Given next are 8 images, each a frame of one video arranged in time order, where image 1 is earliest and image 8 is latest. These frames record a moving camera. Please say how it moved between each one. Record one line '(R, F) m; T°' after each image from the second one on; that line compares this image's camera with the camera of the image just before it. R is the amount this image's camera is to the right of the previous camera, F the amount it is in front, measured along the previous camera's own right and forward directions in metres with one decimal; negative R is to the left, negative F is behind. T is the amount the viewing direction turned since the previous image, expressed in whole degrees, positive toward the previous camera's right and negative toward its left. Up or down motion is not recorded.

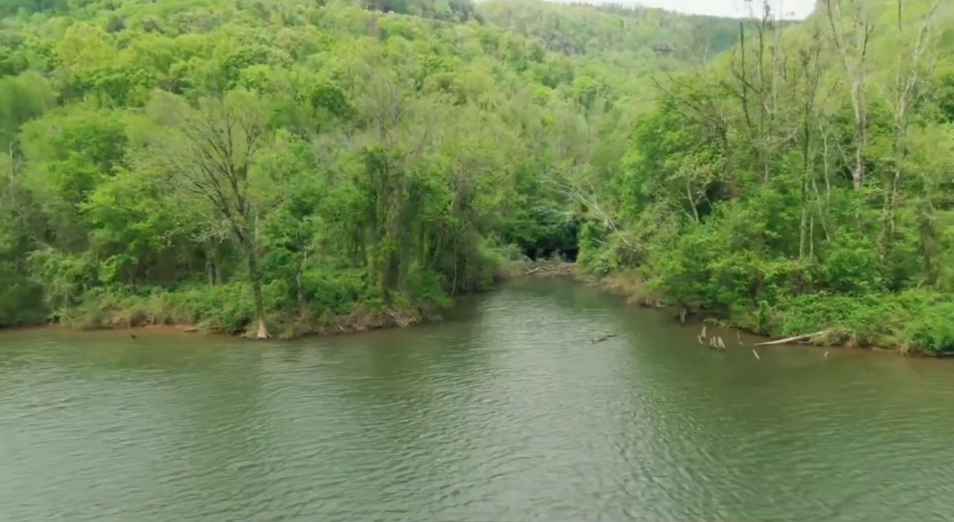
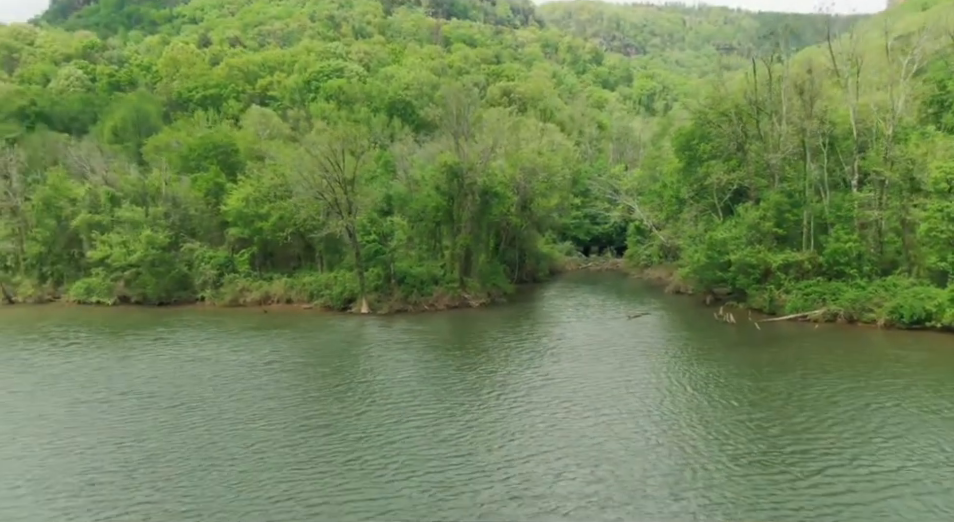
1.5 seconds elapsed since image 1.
(+0.1, -9.9) m; -5°
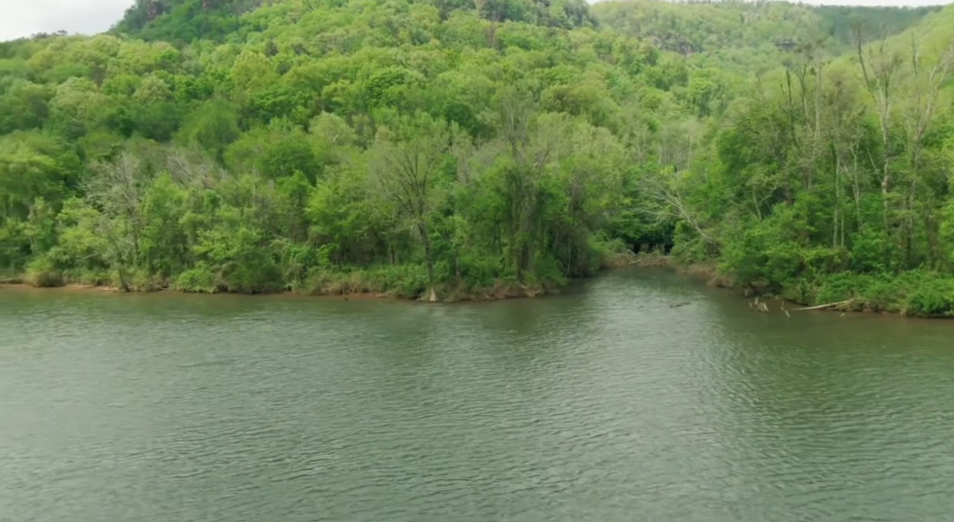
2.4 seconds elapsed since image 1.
(-0.3, -6.0) m; -4°
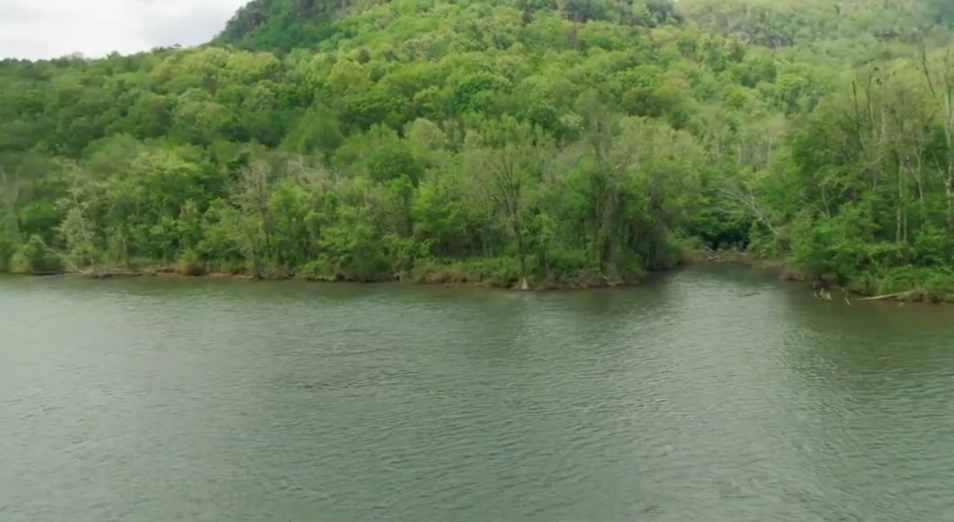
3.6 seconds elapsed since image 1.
(-0.7, -7.7) m; -7°
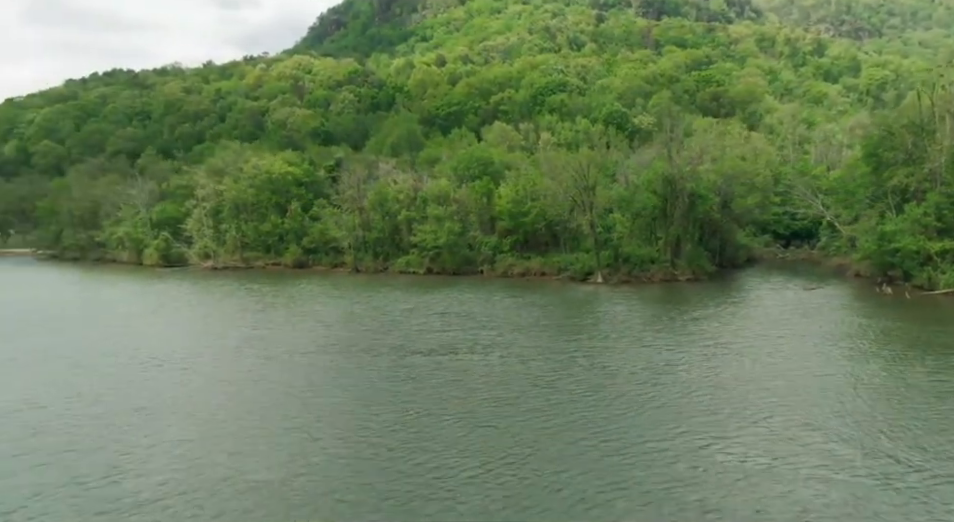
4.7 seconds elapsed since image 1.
(-0.8, -6.5) m; -6°
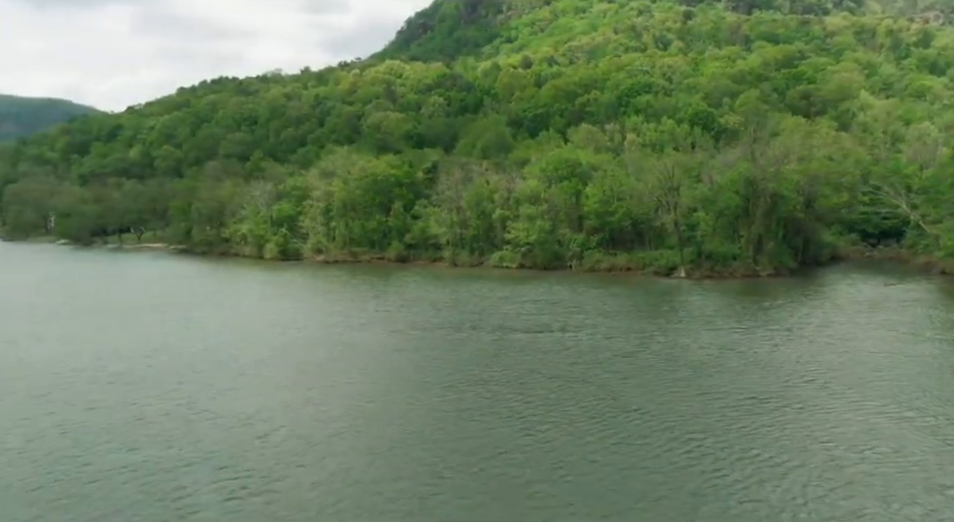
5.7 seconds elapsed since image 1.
(-0.9, -6.6) m; -7°
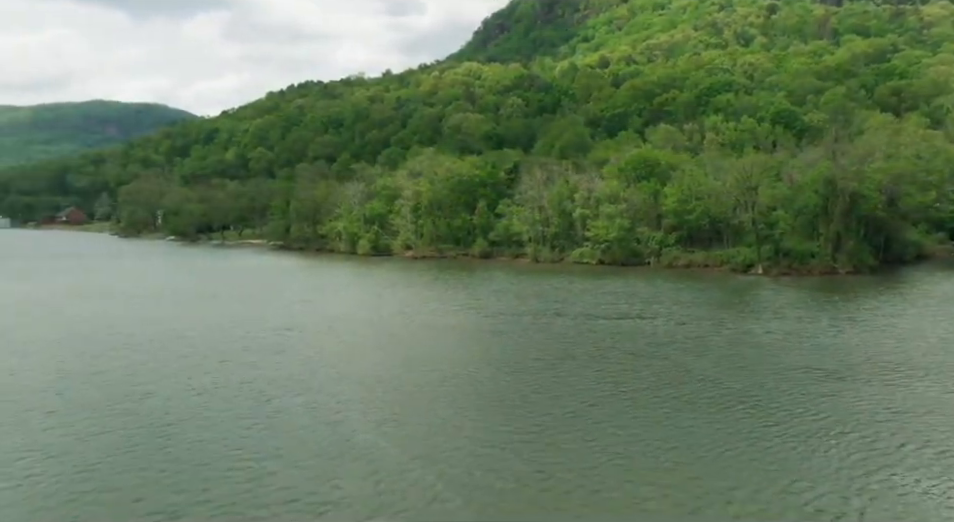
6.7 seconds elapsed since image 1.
(-1.0, -5.1) m; -6°
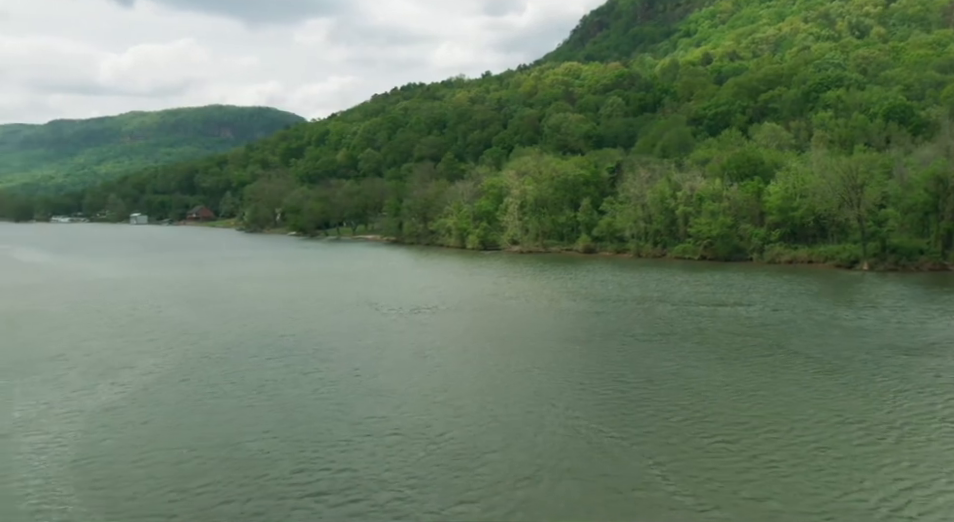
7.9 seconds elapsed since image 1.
(-1.3, -6.2) m; -8°
